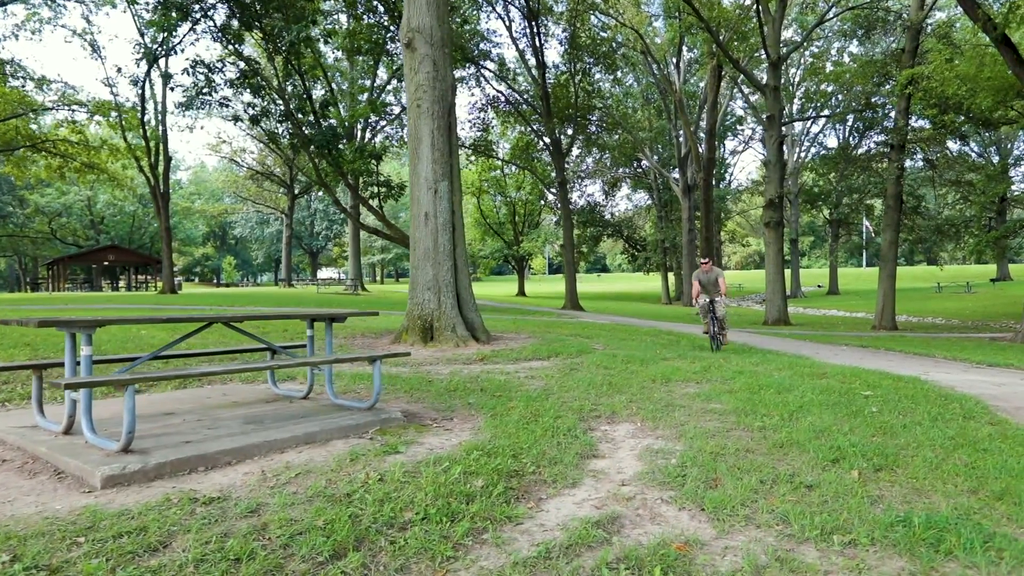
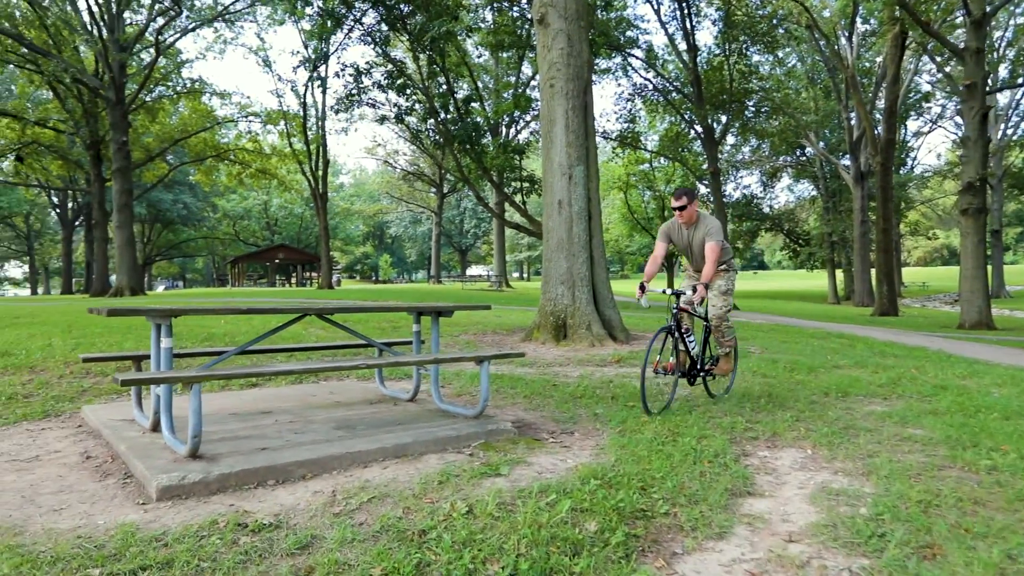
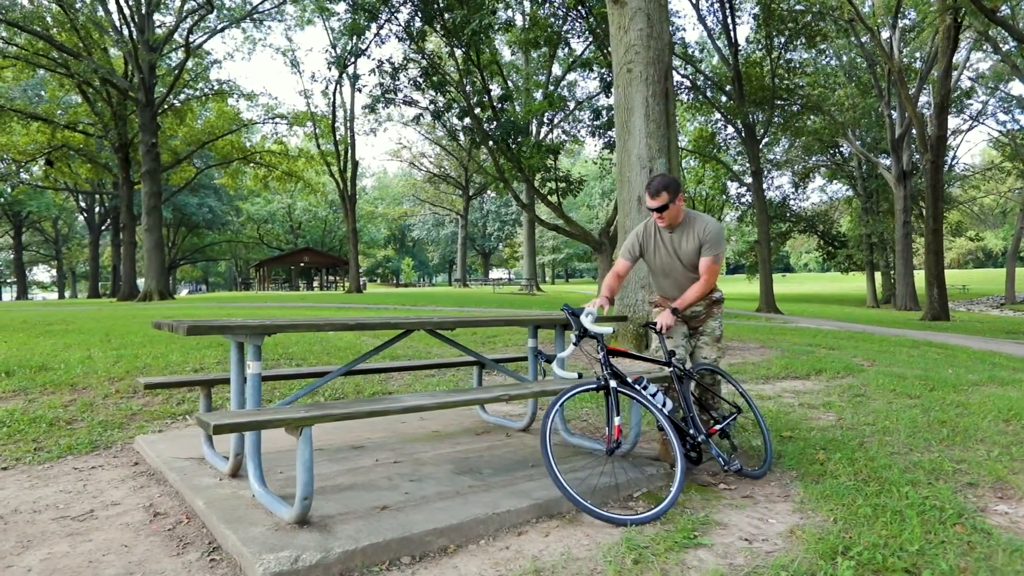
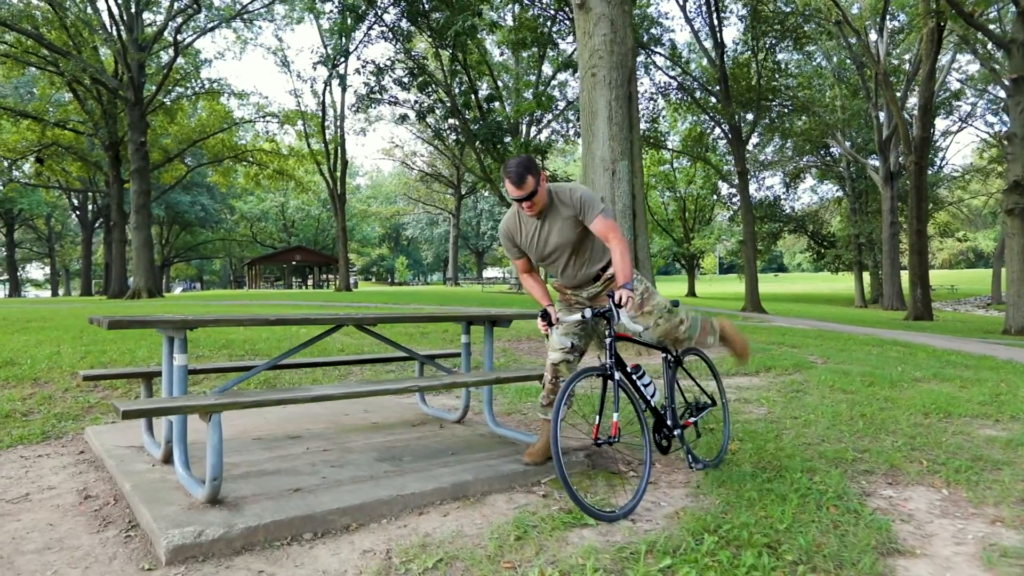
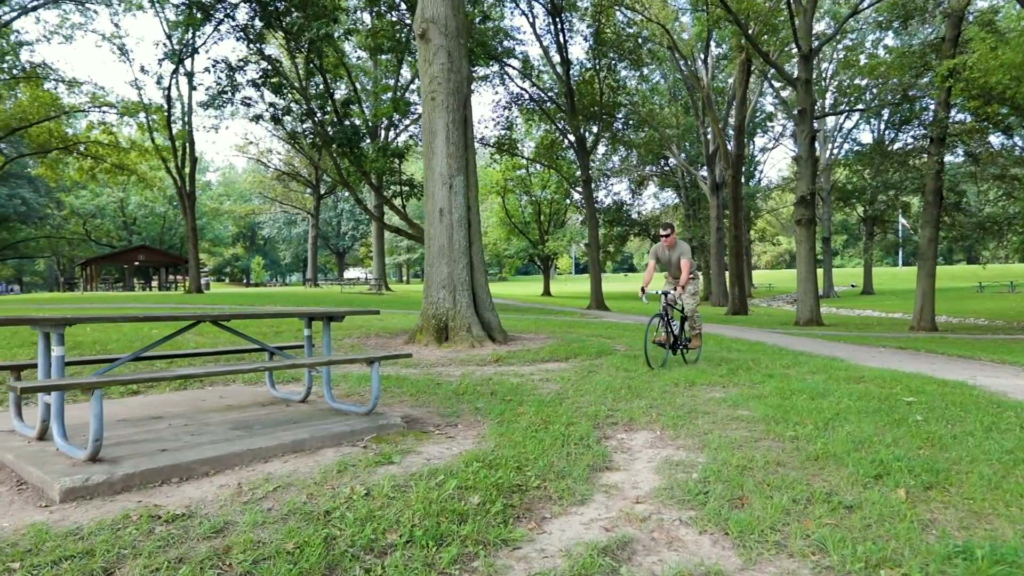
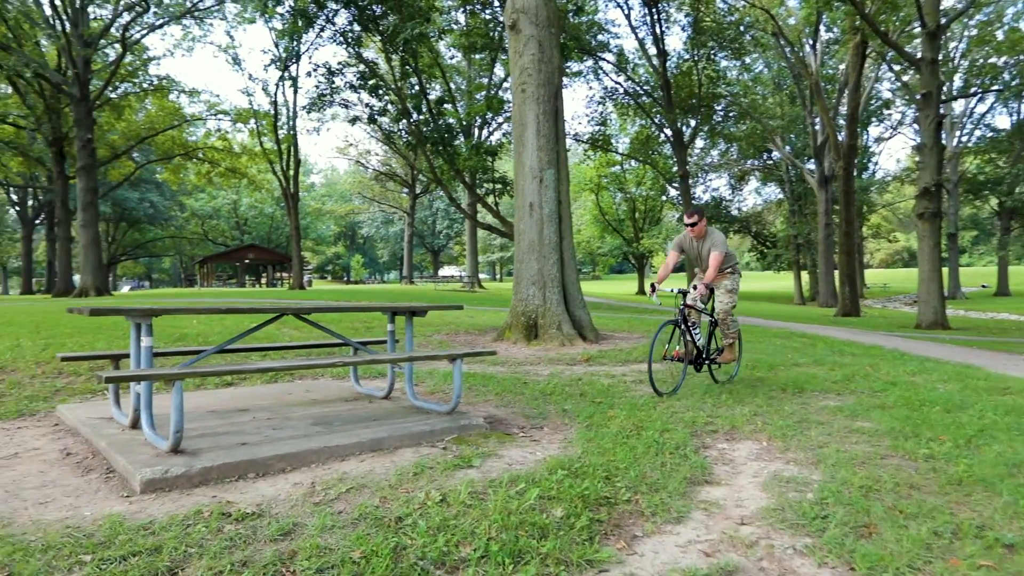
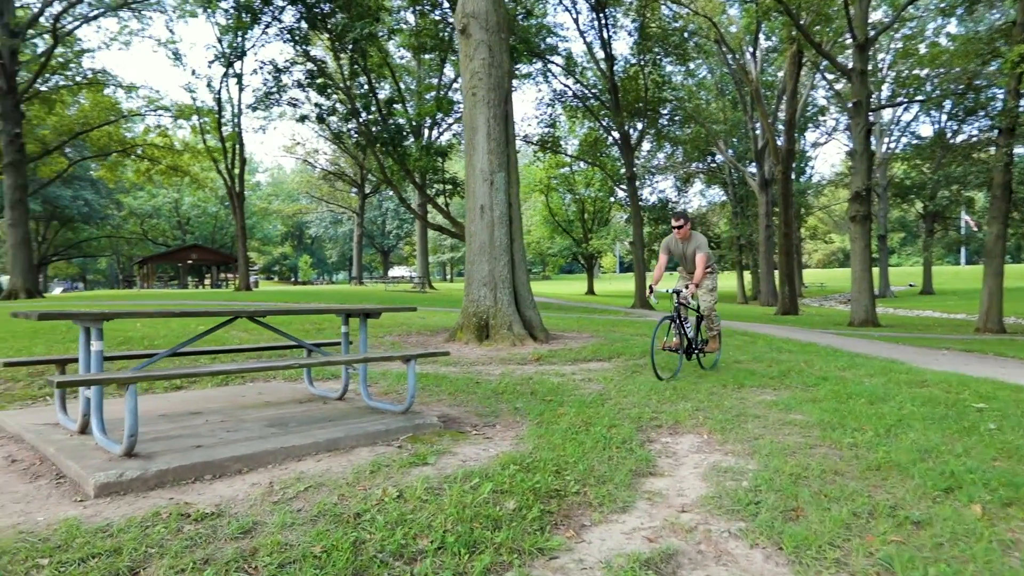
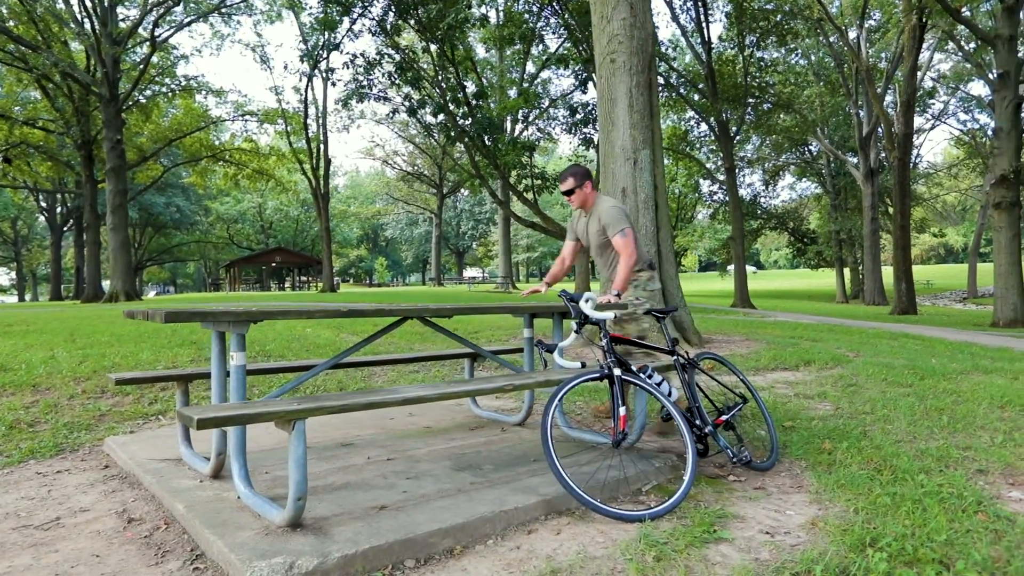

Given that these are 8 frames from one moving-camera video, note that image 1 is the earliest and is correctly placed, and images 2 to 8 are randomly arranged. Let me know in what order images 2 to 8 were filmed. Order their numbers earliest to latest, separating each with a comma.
5, 7, 6, 2, 4, 3, 8
